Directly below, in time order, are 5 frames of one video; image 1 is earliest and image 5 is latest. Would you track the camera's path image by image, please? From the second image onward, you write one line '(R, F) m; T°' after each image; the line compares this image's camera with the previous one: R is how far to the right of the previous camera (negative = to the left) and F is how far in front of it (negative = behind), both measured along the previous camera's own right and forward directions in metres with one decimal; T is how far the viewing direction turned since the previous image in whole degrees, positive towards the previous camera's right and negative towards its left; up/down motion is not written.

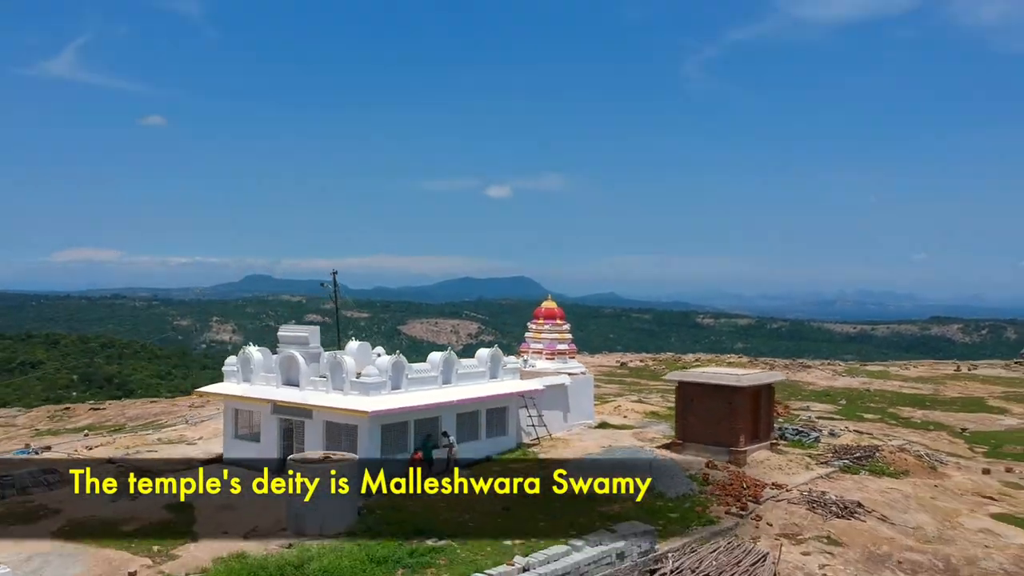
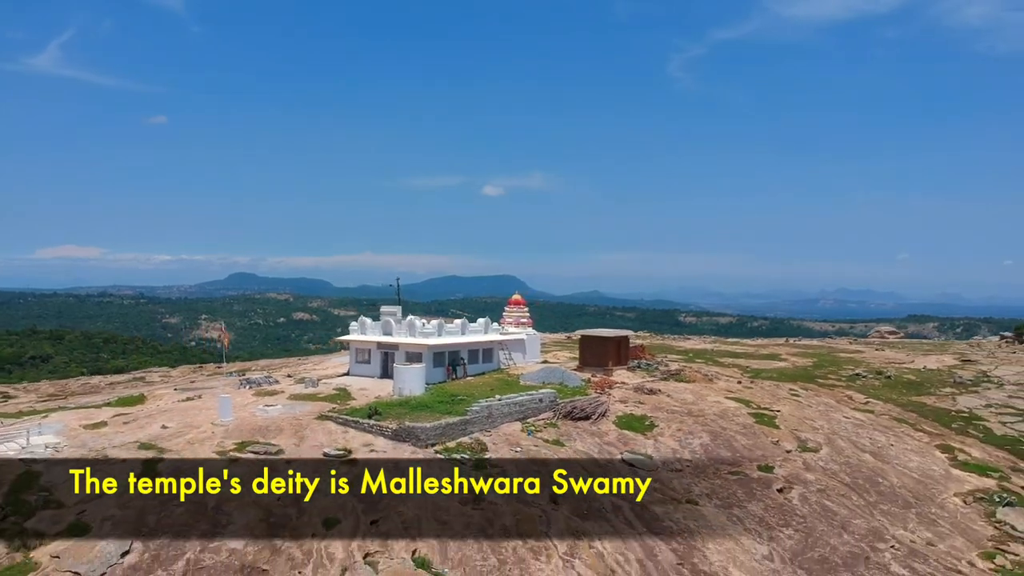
(+0.2, -17.6) m; +1°
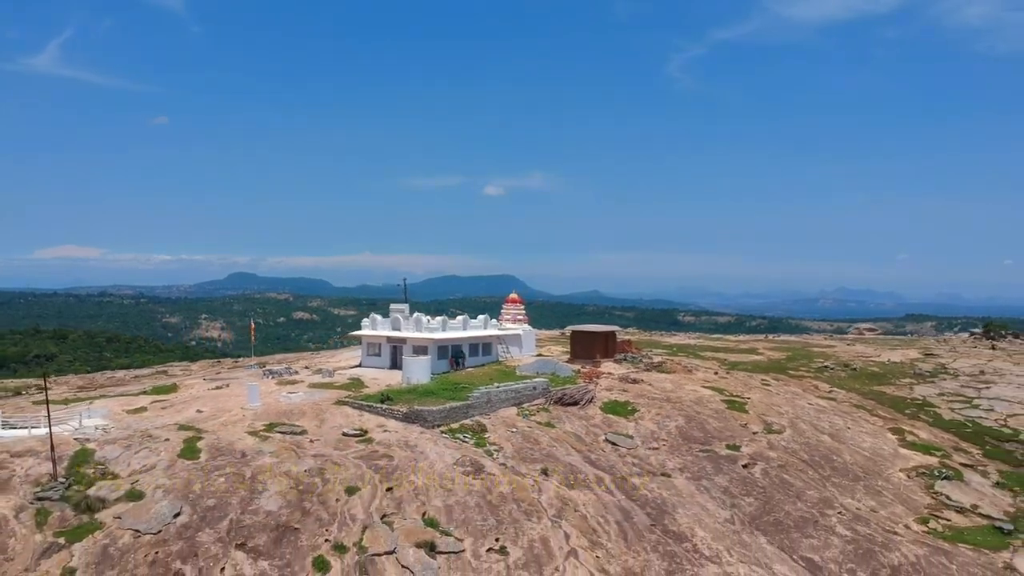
(+0.1, -3.6) m; 0°
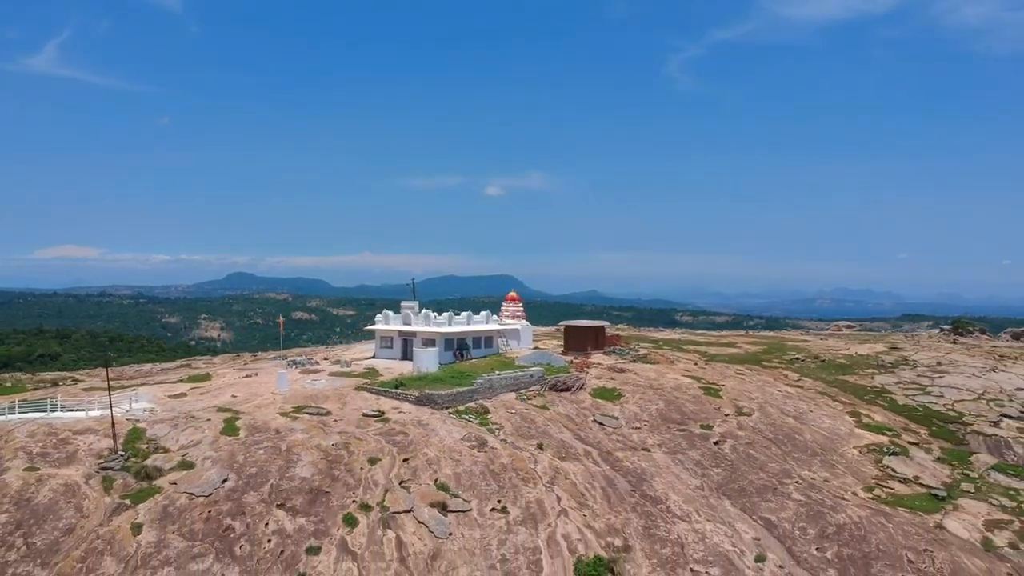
(0.0, -4.2) m; 0°
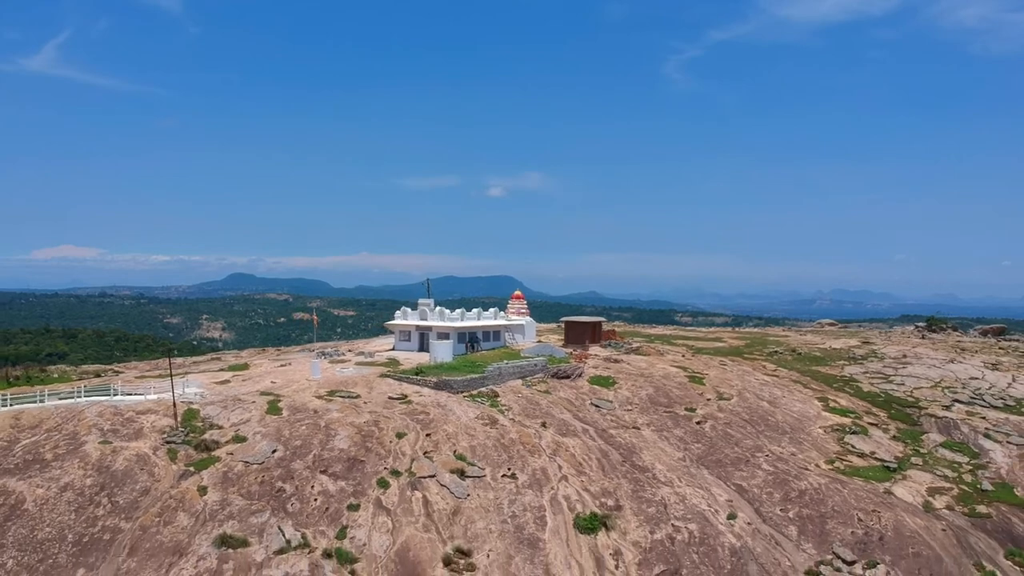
(-0.4, -4.8) m; 0°
